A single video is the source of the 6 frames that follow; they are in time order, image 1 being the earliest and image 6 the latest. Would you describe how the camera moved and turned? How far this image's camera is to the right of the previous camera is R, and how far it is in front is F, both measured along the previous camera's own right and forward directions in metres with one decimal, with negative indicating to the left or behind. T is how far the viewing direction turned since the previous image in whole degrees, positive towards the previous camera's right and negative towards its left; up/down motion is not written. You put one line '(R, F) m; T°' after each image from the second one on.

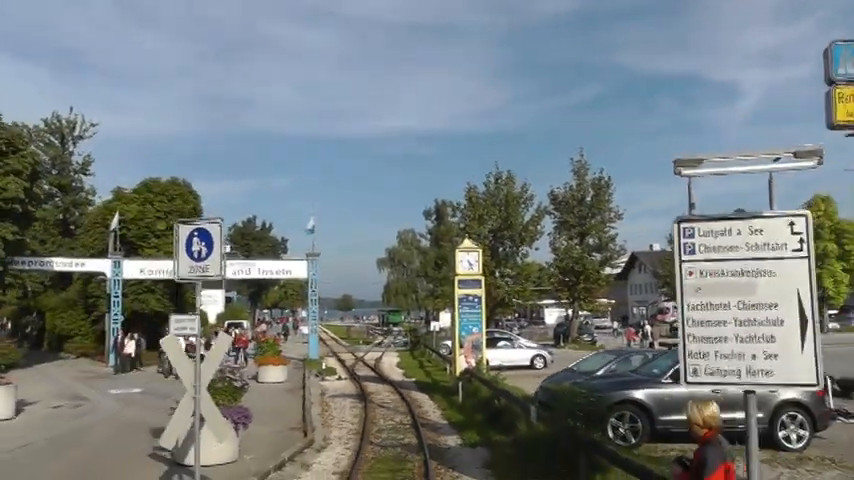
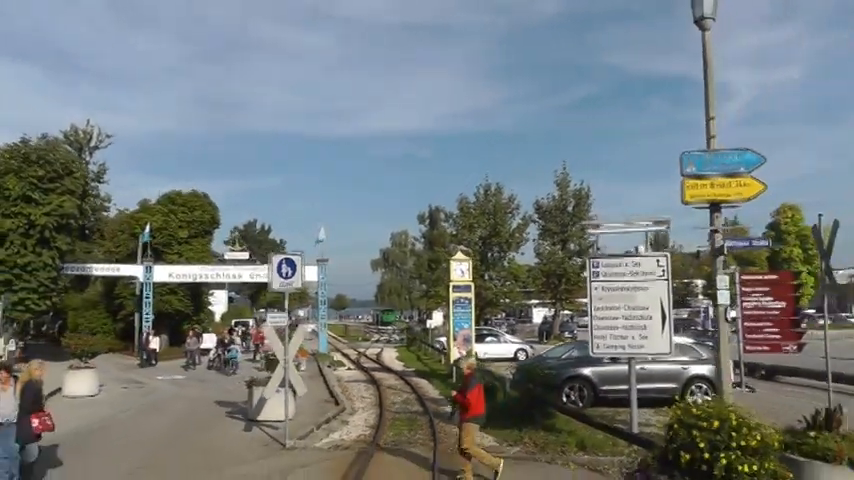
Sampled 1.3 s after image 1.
(-0.3, -4.6) m; +1°
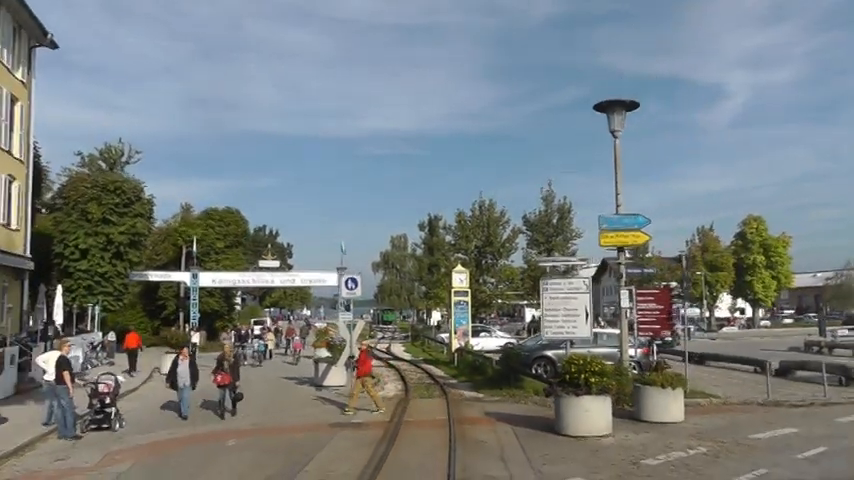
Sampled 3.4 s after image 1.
(-0.4, -7.4) m; 0°
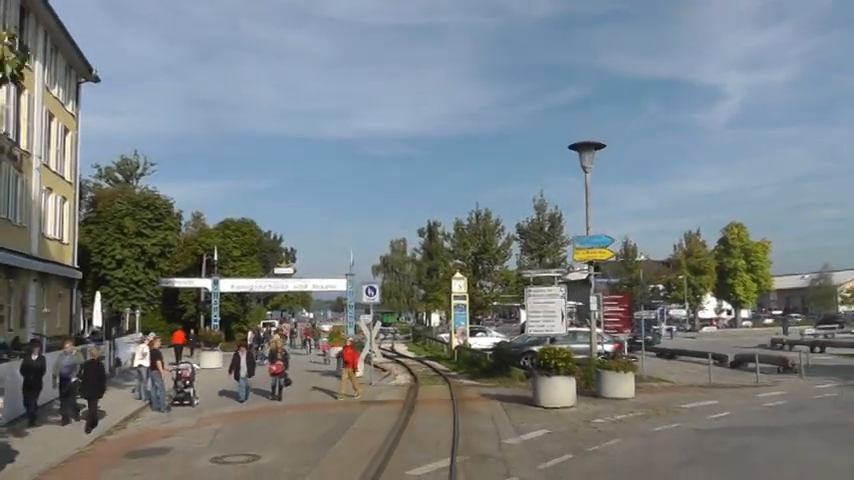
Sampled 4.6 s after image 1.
(-0.2, -4.5) m; 0°
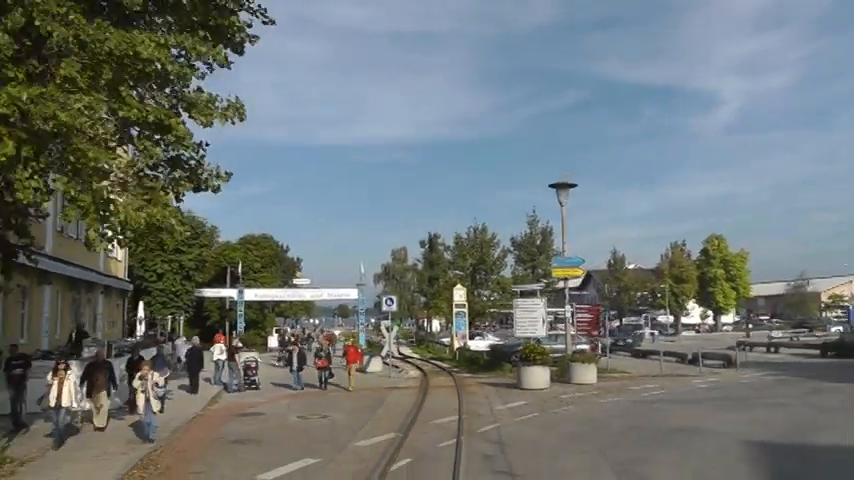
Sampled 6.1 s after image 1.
(-0.3, -6.0) m; 0°
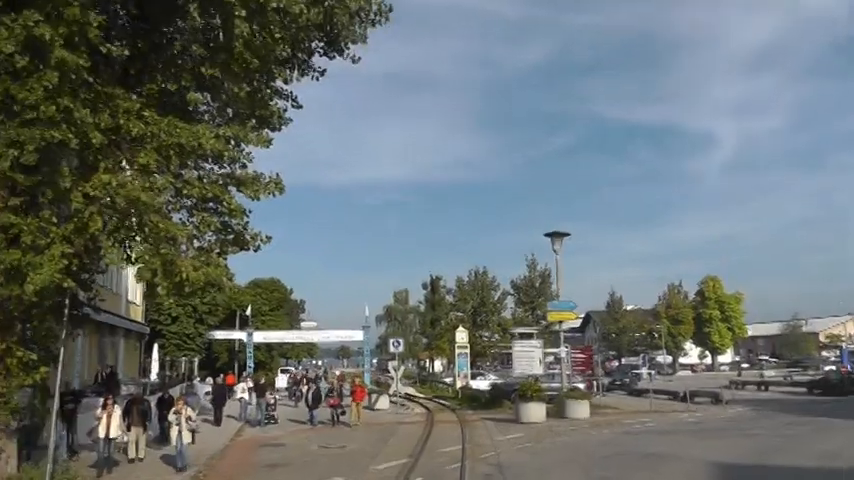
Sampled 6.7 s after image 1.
(-0.1, -2.3) m; 0°
